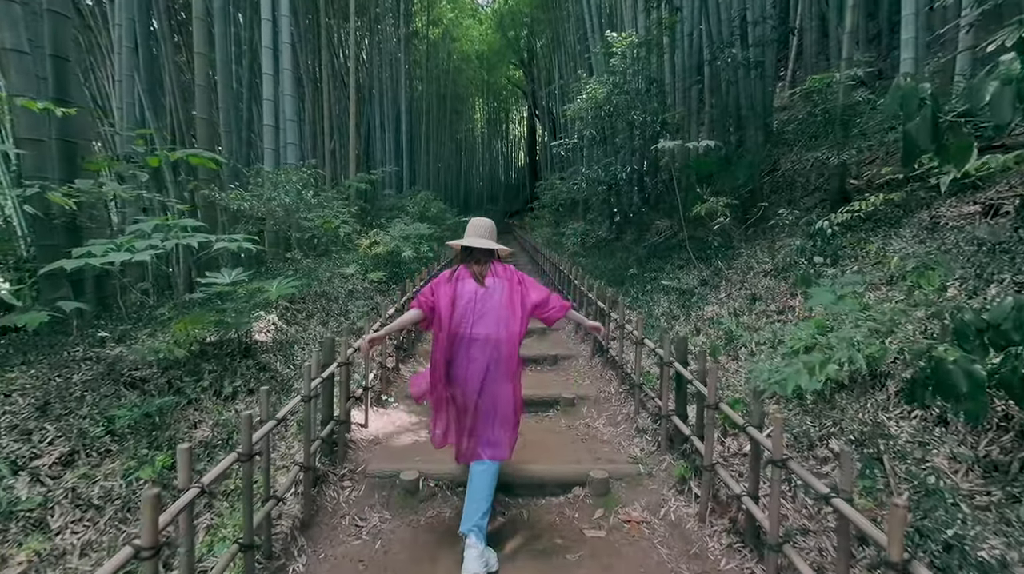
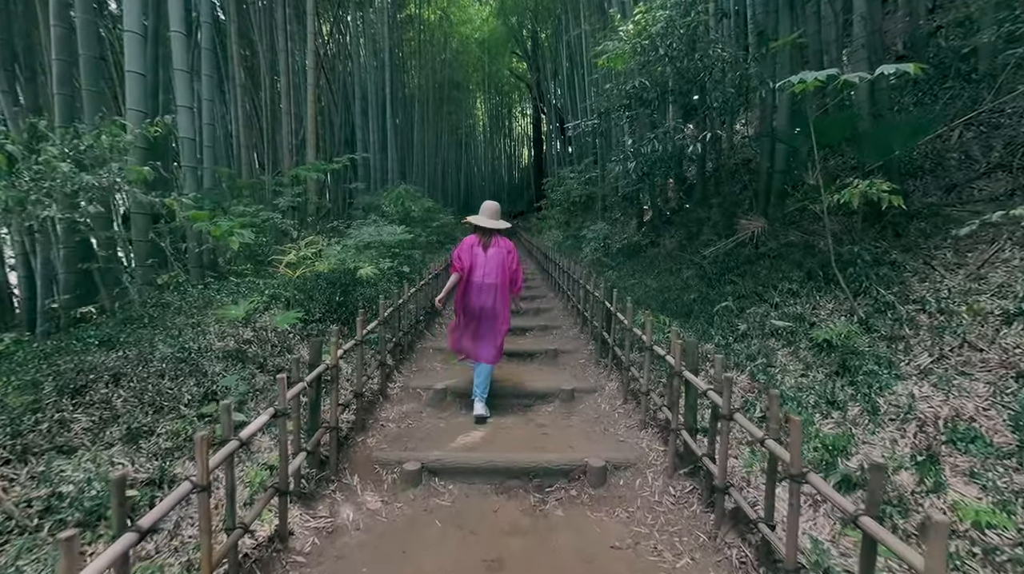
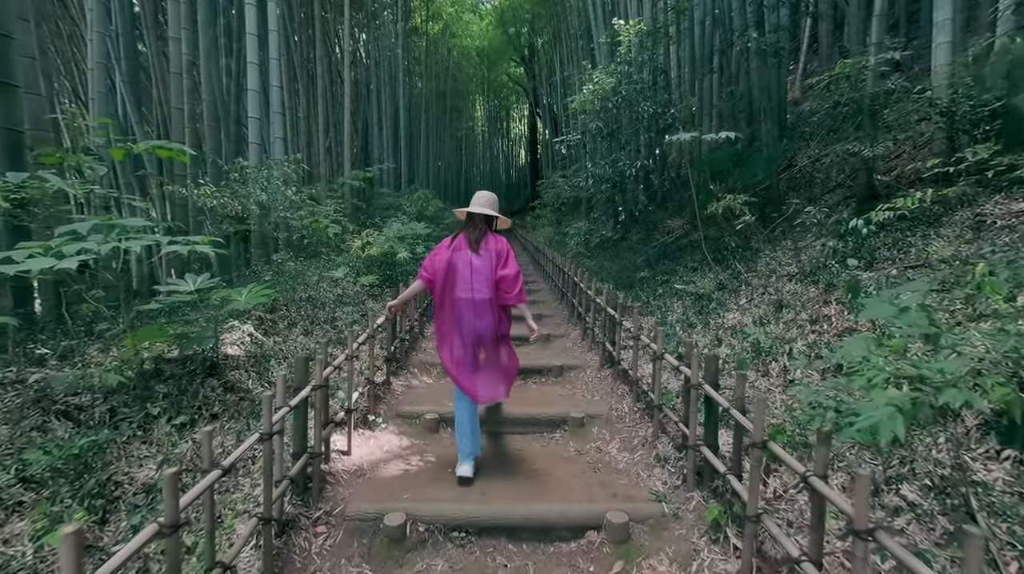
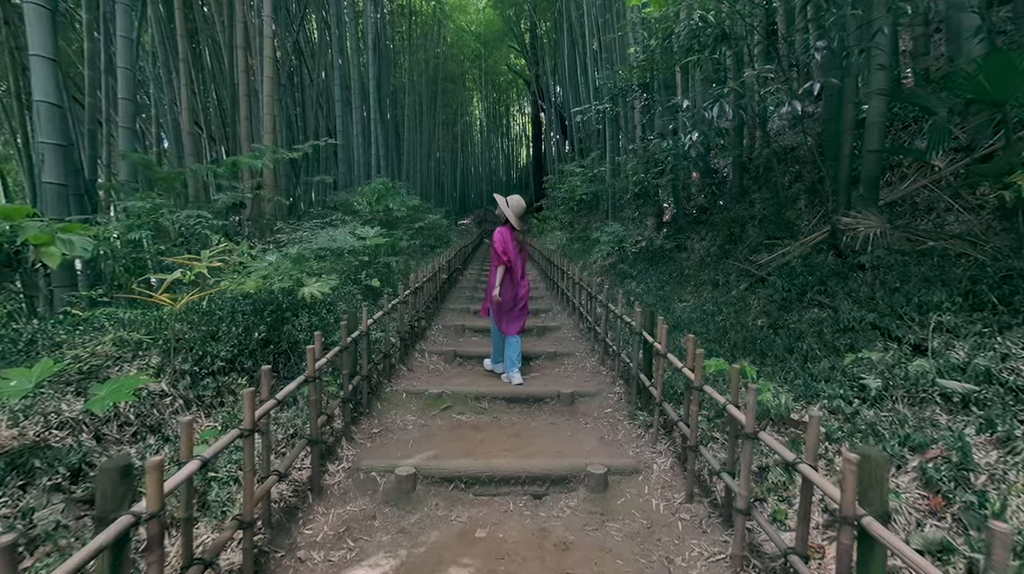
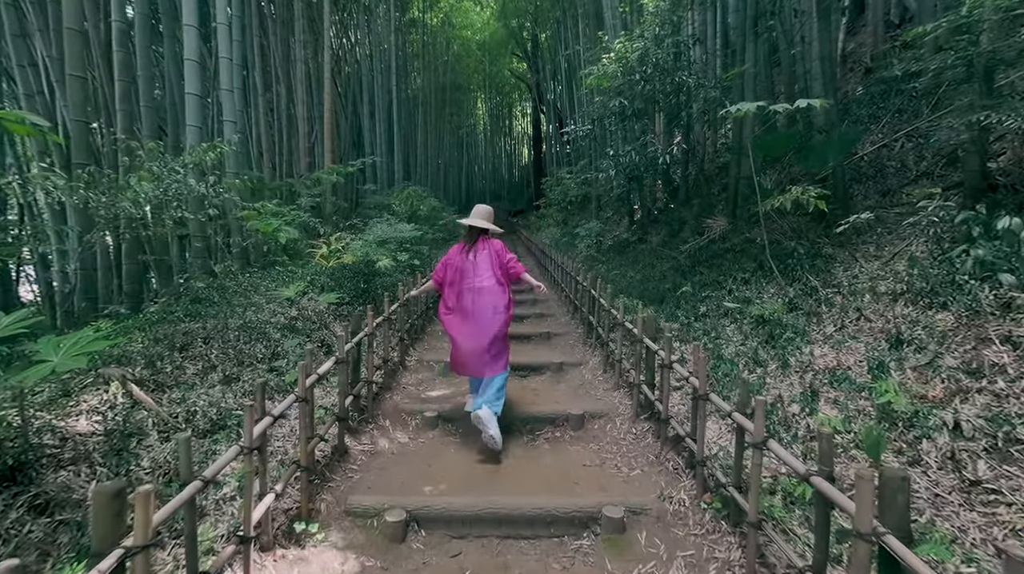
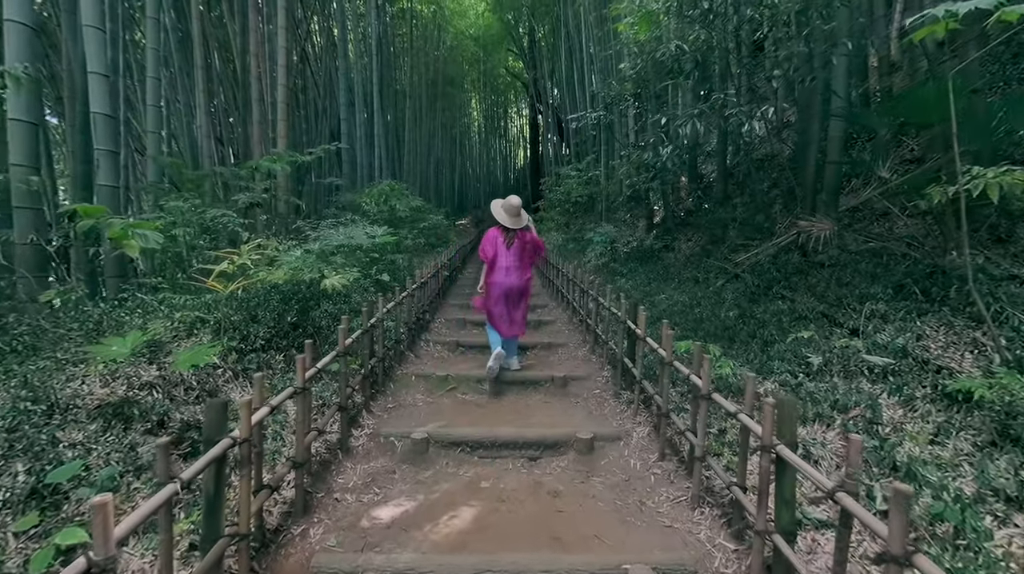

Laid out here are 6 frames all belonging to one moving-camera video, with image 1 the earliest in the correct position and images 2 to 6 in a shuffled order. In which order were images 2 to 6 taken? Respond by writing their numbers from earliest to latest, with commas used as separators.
3, 5, 2, 6, 4
